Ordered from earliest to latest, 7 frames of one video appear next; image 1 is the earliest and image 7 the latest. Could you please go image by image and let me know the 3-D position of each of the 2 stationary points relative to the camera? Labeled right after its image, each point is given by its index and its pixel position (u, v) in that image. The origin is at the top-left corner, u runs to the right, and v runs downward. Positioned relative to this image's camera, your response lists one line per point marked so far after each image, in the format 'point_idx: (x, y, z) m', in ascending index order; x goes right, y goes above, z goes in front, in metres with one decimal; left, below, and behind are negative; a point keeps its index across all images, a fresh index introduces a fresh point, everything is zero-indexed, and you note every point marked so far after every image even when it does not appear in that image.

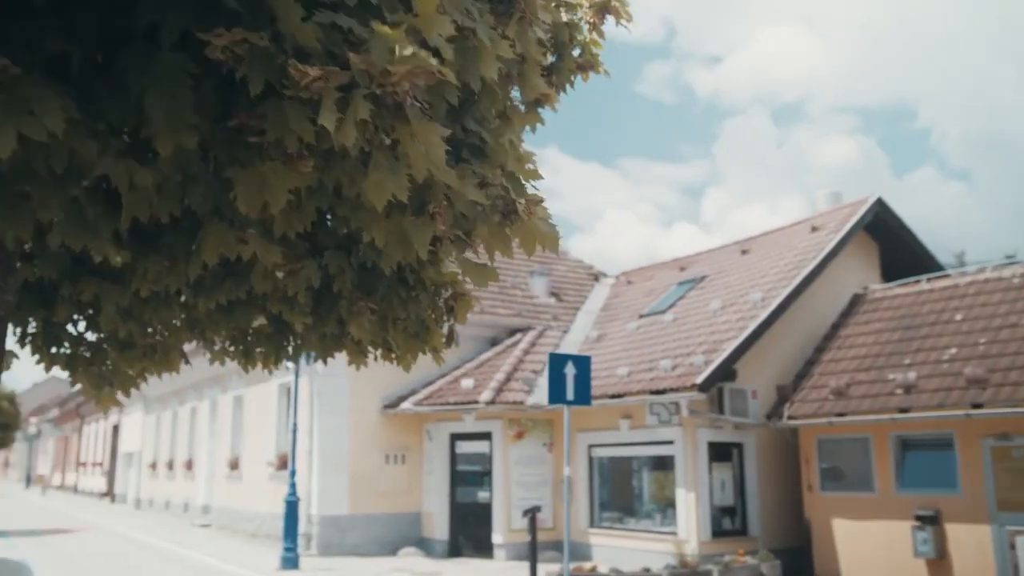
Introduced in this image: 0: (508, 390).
0: (-0.1, -1.9, +17.3) m
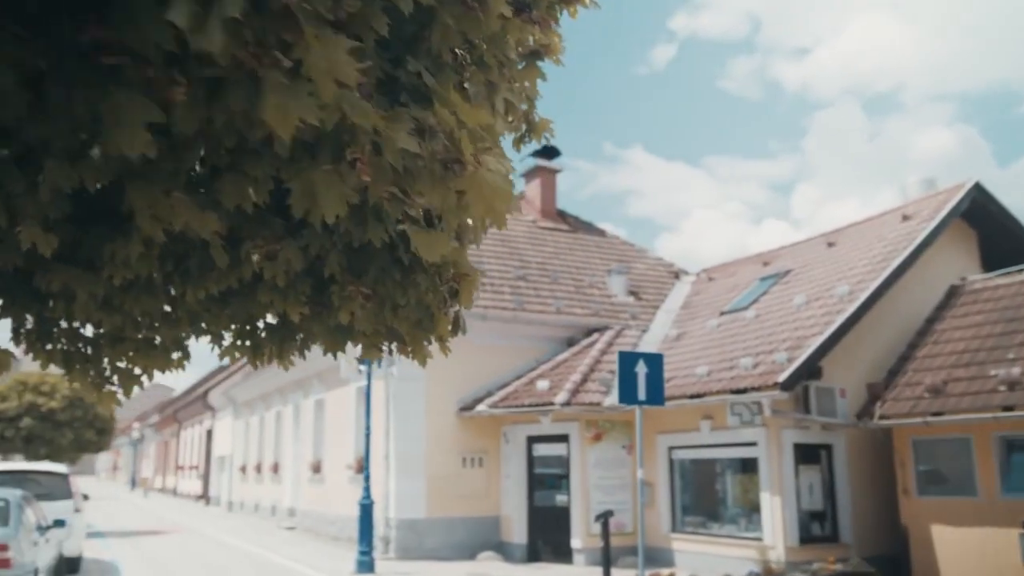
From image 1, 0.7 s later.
0: (+1.3, -1.9, +16.9) m
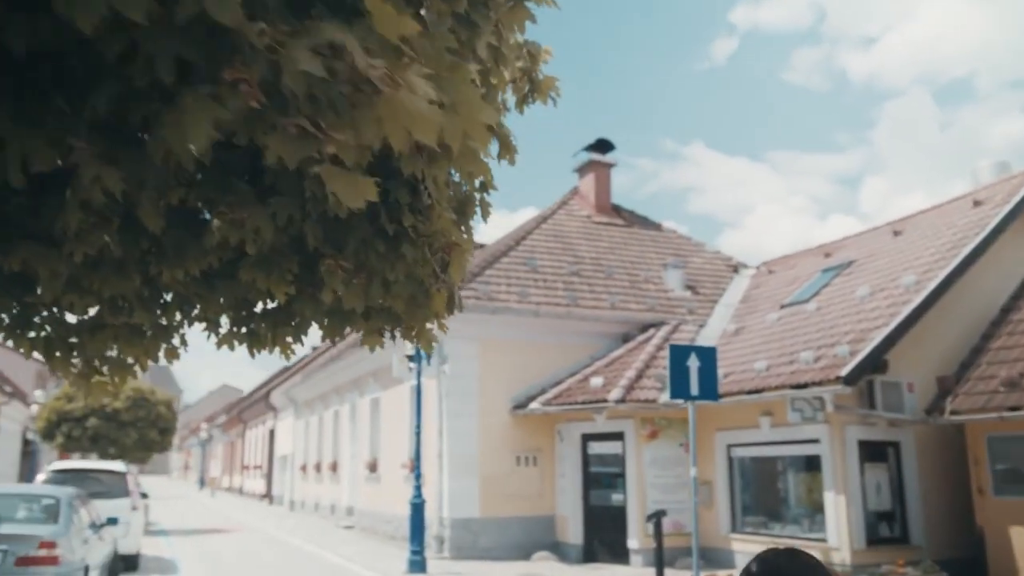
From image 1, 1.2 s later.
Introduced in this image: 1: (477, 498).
0: (+2.3, -1.8, +16.5) m
1: (-0.7, -4.1, +17.6) m
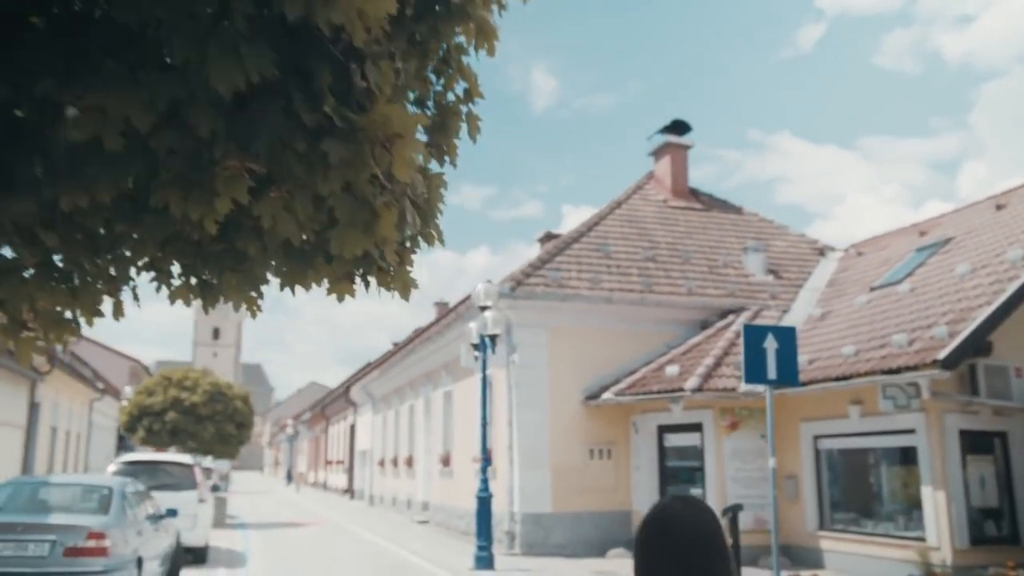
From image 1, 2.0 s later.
0: (+3.5, -1.5, +15.6) m
1: (+0.7, -3.8, +17.0) m
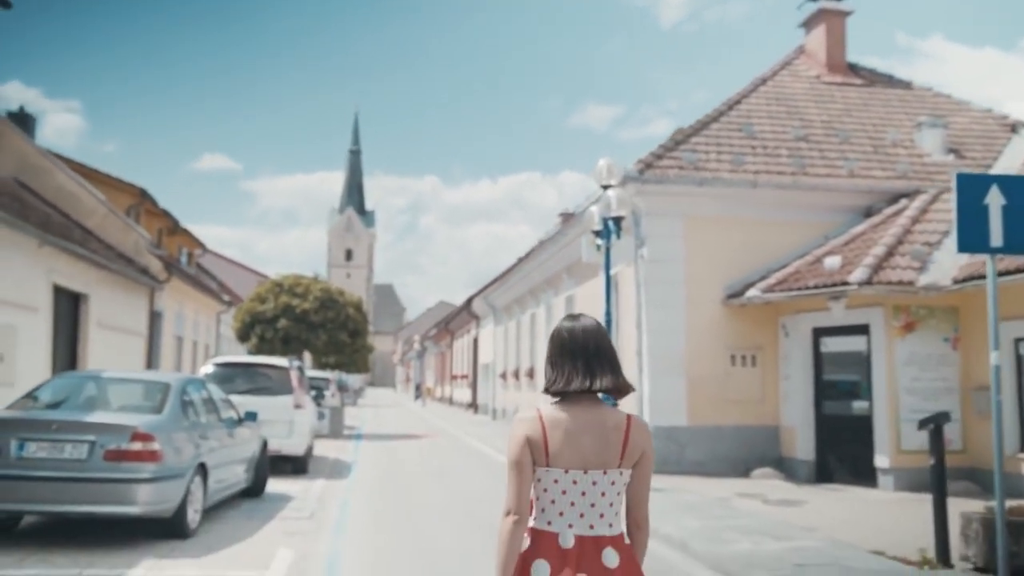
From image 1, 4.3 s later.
0: (+5.4, +0.3, +13.0) m
1: (+2.8, -1.9, +14.9) m
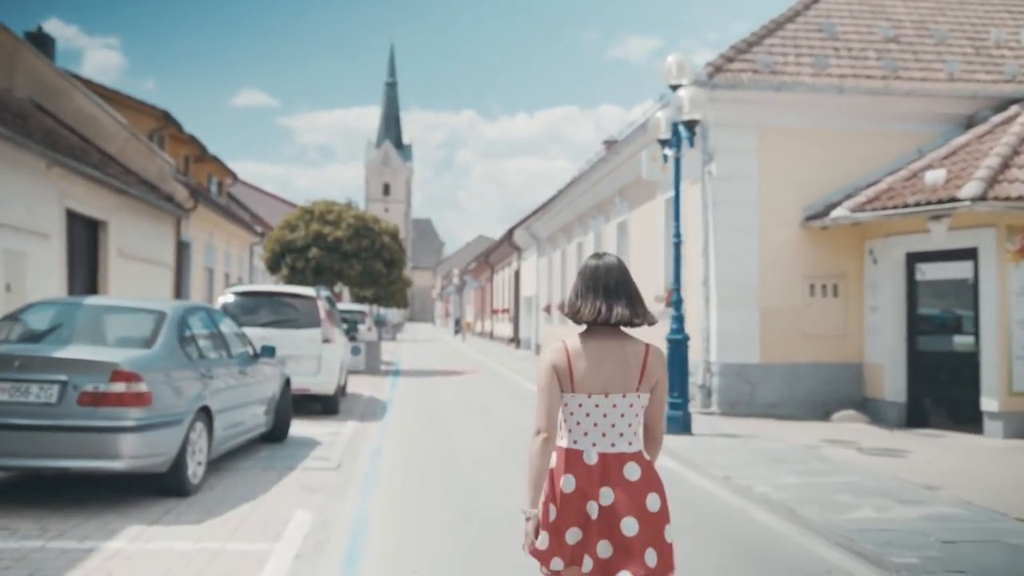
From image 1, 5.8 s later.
0: (+6.1, +1.3, +11.1) m
1: (+3.6, -0.7, +13.3) m
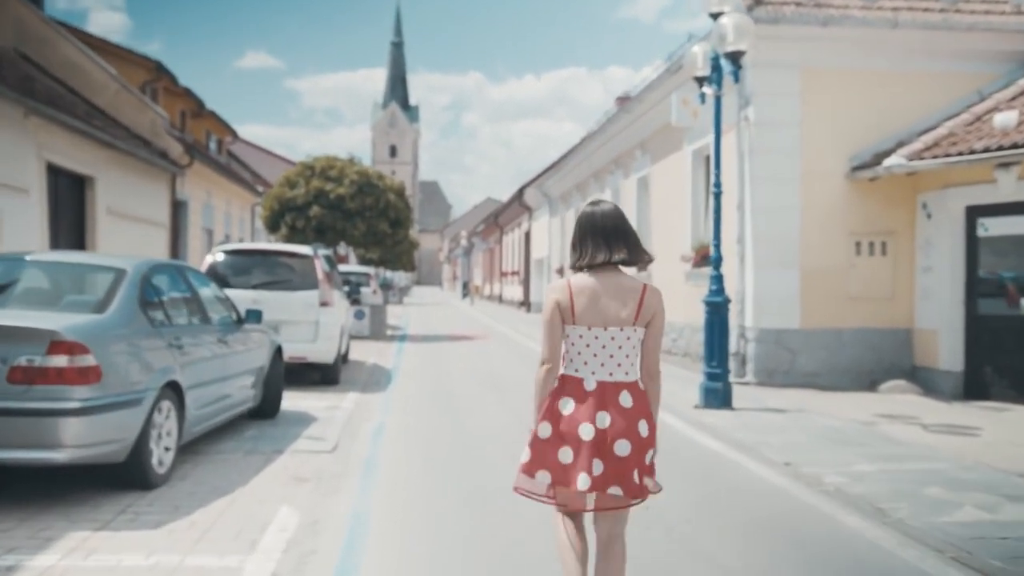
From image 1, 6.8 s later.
0: (+6.3, +1.8, +9.8) m
1: (+3.8, -0.2, +12.2) m
